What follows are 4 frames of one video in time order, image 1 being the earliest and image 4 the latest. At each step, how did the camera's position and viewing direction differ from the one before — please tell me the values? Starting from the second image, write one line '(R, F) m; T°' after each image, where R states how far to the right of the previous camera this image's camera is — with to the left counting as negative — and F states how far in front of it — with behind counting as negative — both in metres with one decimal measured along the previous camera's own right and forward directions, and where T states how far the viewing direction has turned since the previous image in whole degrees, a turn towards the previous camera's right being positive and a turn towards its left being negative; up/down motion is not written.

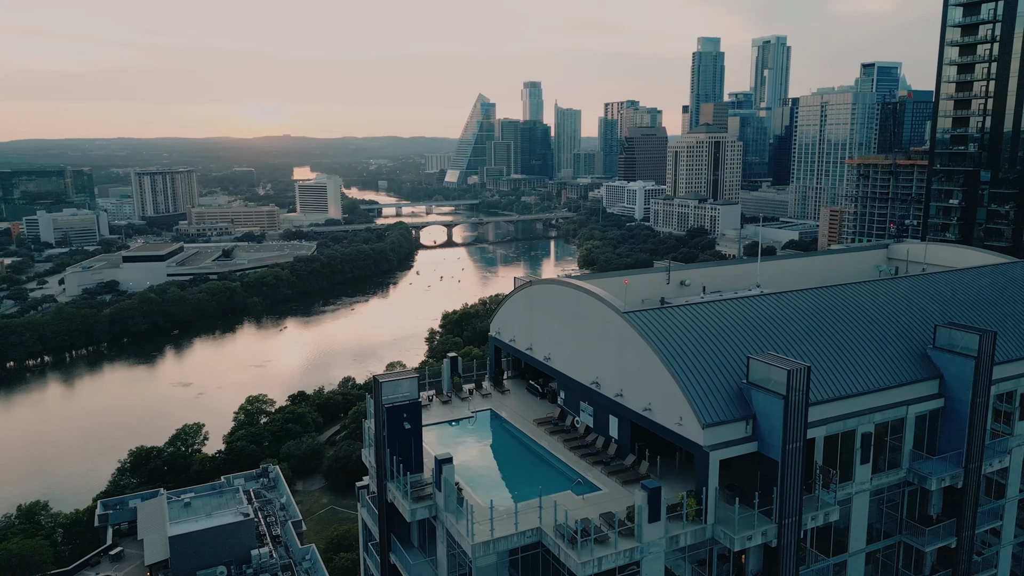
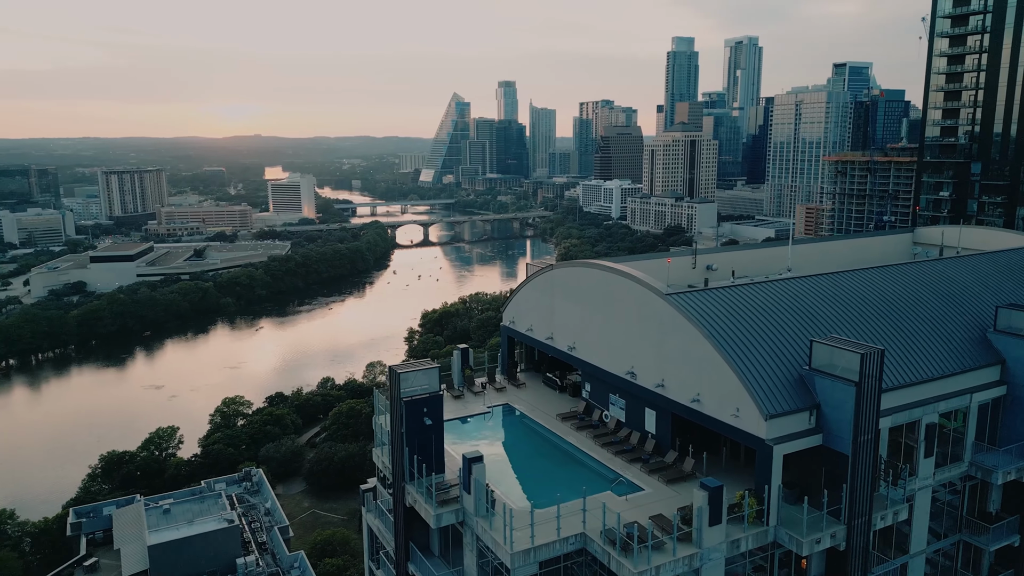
(-0.6, +0.9) m; +2°
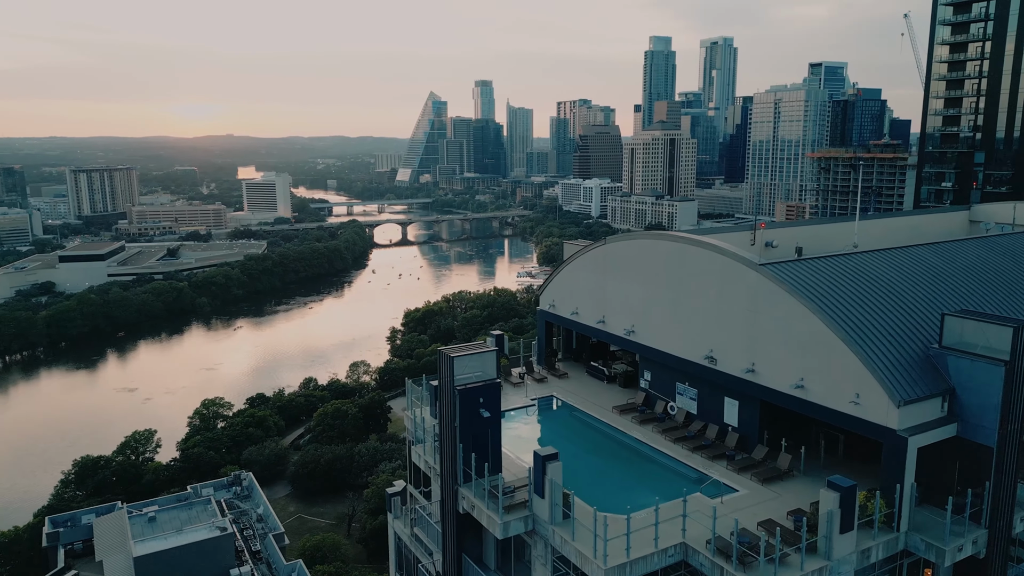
(-0.9, +1.2) m; +2°
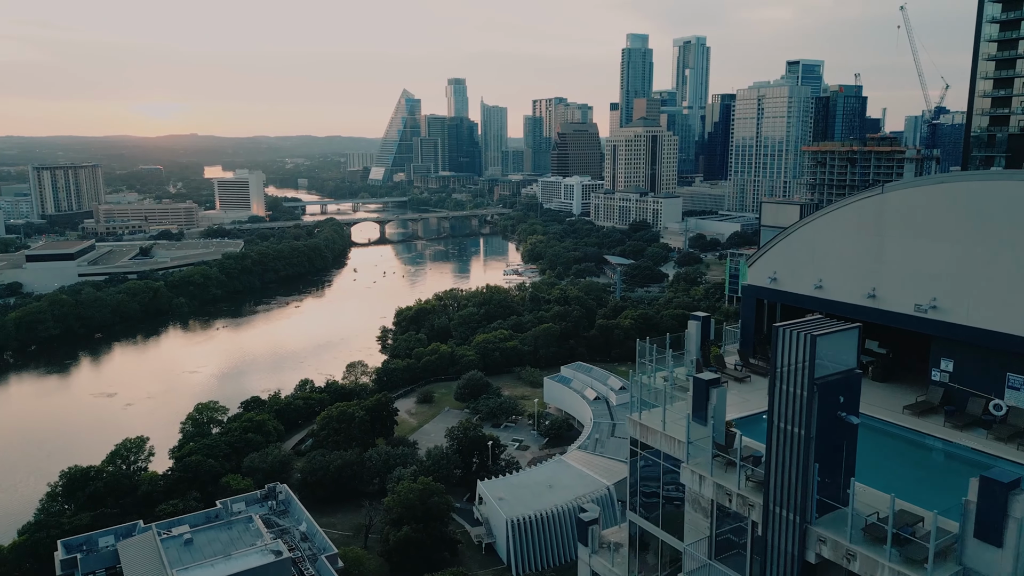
(-2.8, +2.3) m; +2°
